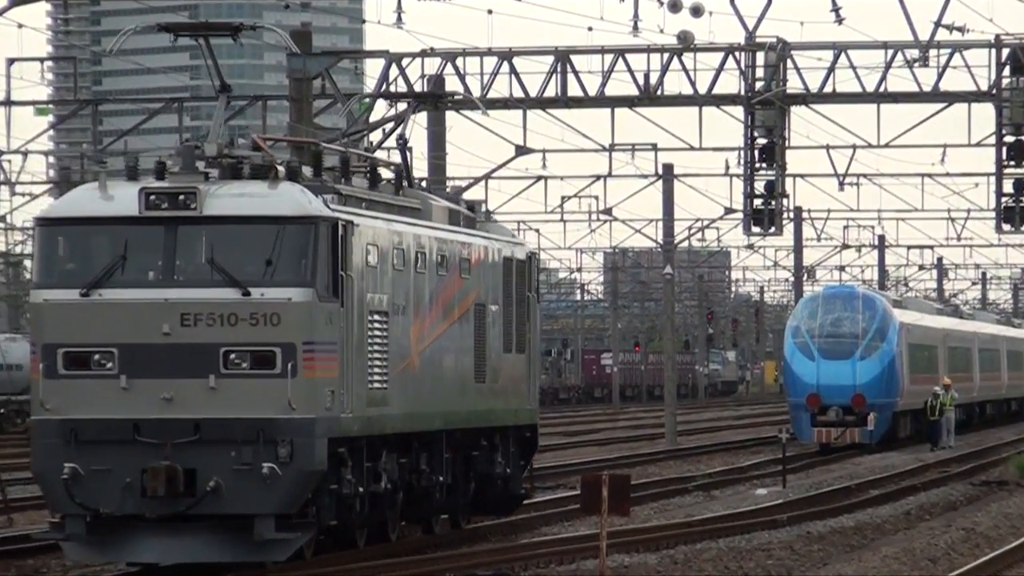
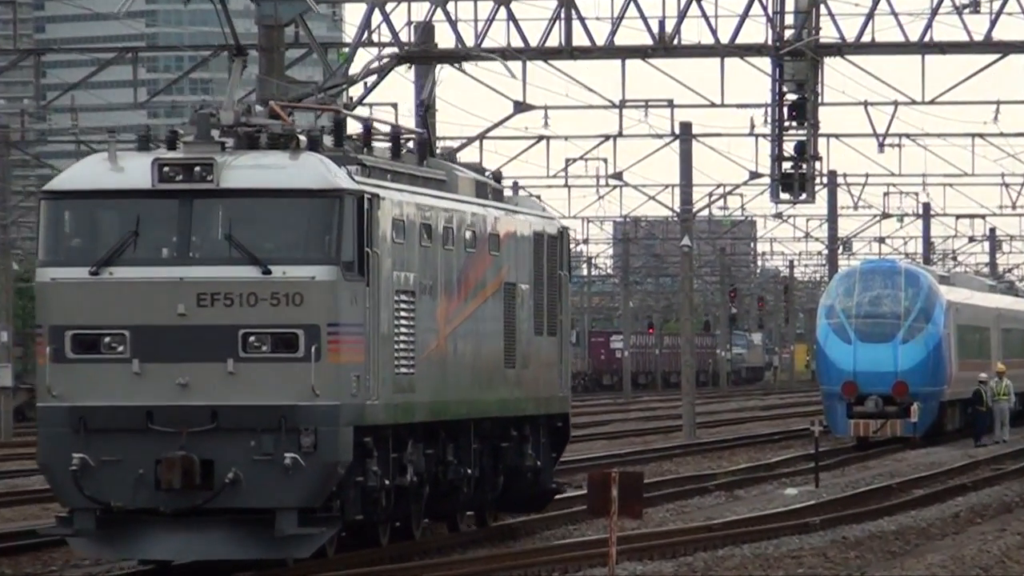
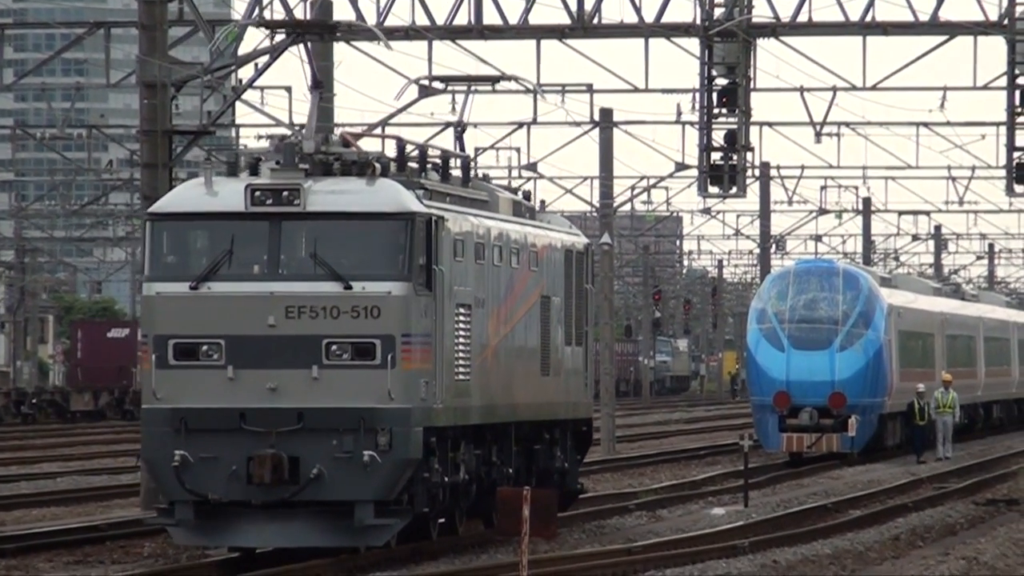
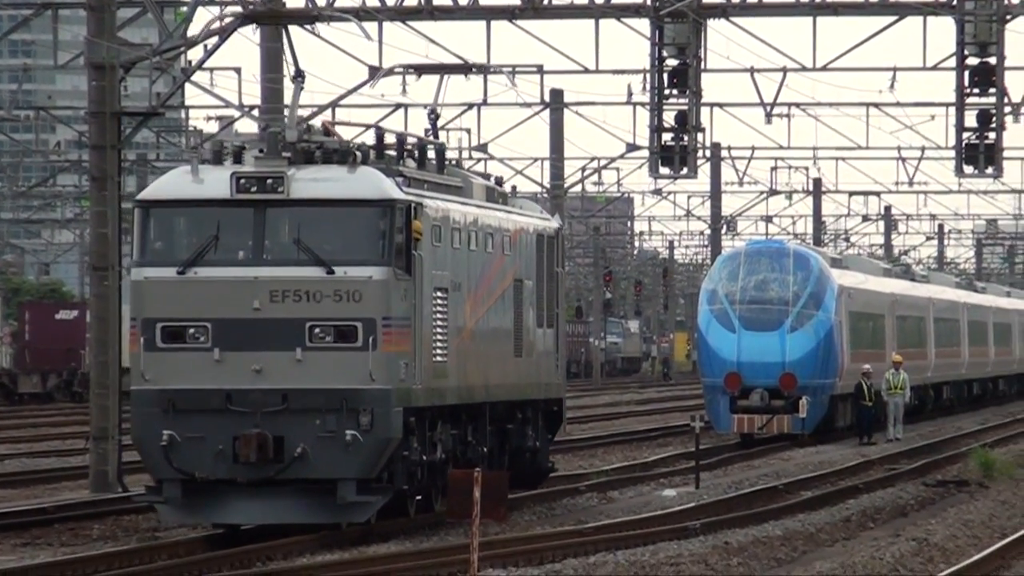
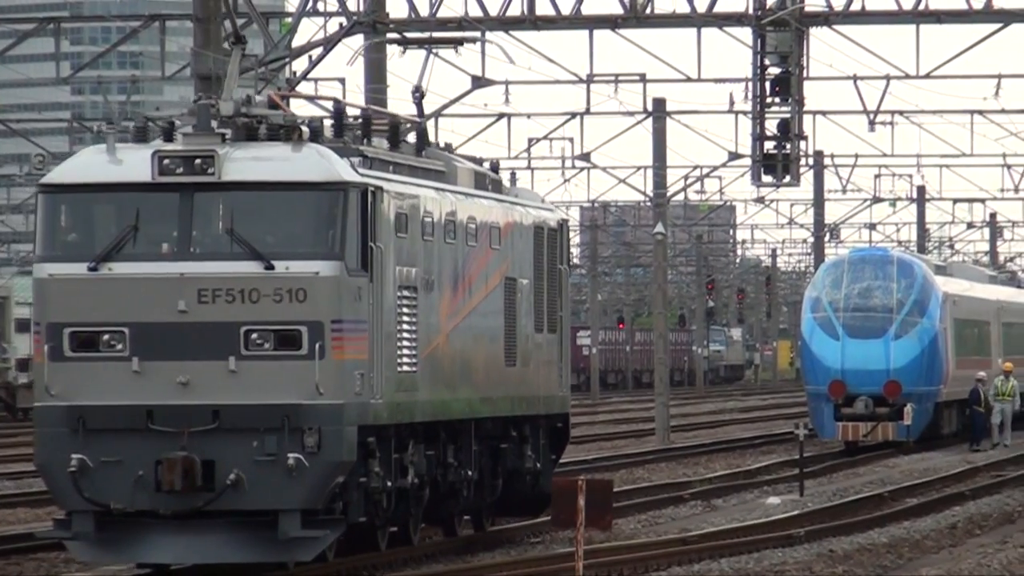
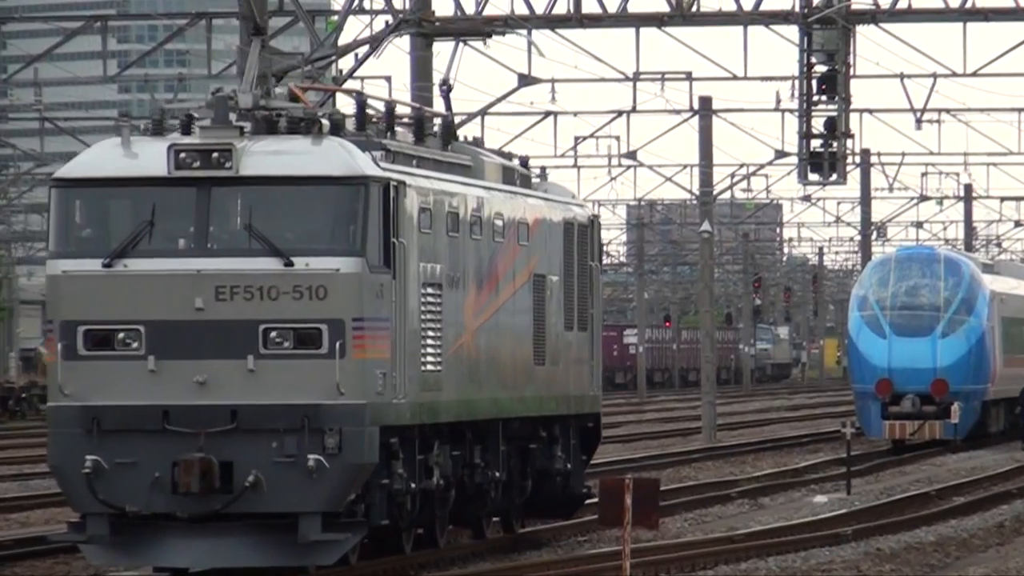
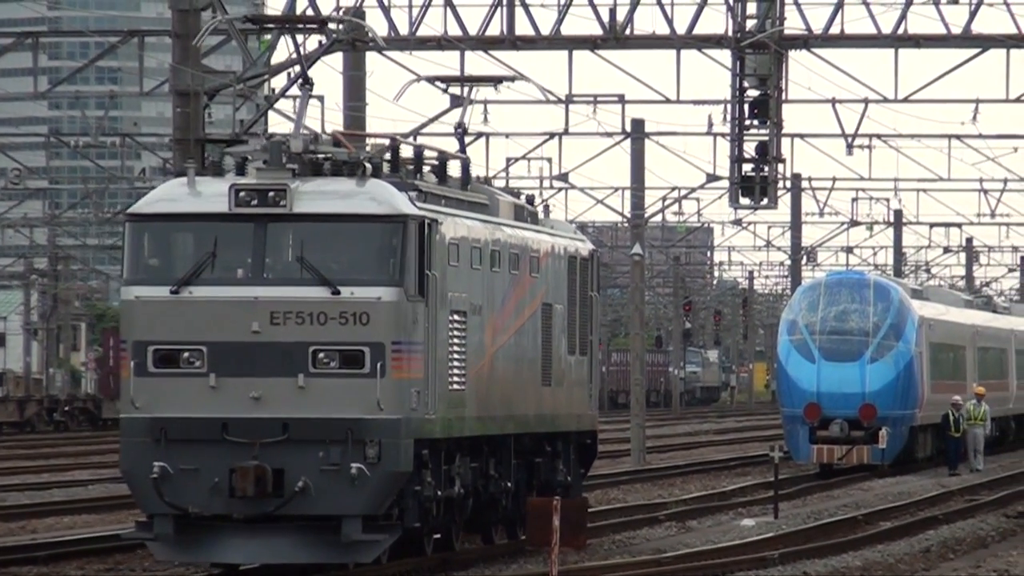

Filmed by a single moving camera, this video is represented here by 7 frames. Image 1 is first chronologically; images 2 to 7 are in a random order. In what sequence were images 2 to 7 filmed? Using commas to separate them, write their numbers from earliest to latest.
2, 6, 5, 7, 3, 4
